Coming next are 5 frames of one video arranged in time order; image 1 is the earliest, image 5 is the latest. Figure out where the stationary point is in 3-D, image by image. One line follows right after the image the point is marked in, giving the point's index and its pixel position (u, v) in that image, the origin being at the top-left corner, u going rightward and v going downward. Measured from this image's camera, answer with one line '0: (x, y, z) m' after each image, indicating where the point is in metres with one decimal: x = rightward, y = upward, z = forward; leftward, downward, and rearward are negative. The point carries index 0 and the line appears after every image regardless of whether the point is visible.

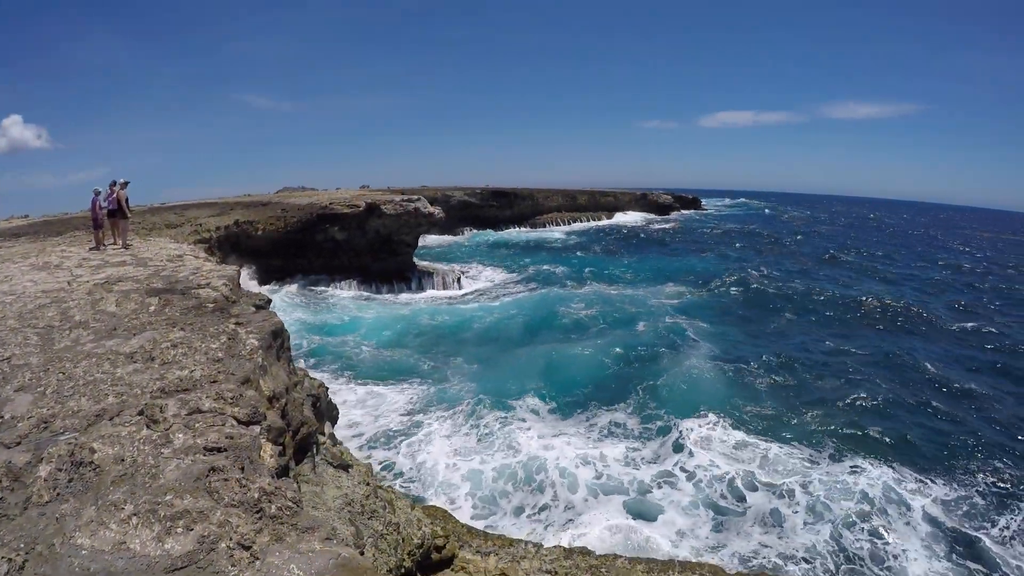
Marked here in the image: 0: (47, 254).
0: (-14.4, +1.1, +15.2) m
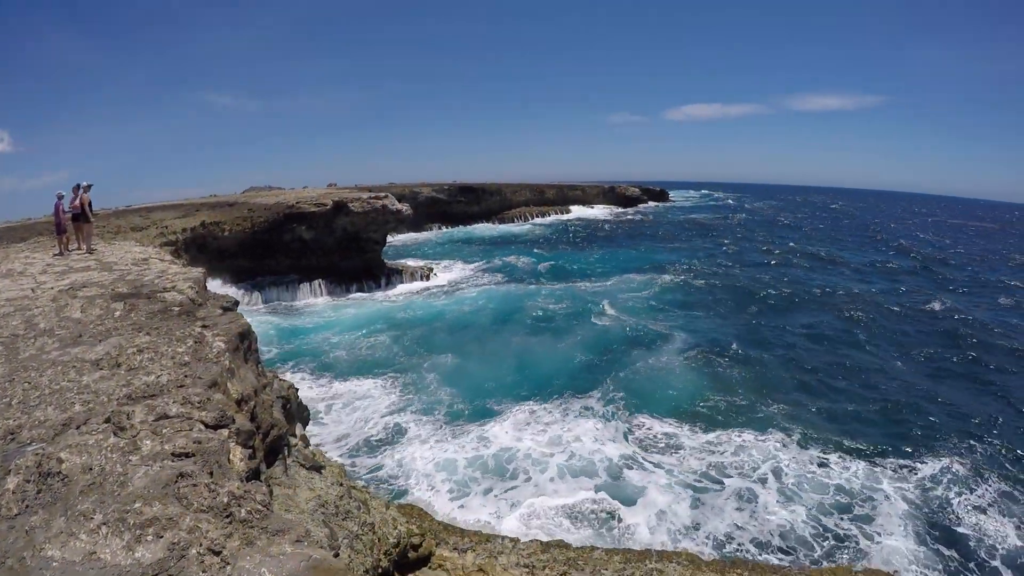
0: (-14.5, +0.7, +14.6) m
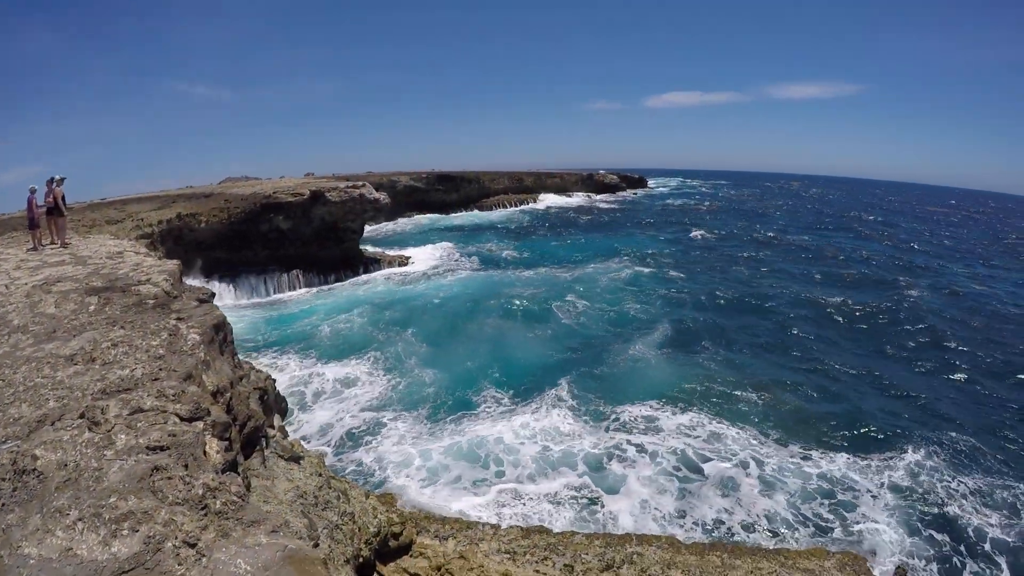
0: (-15.1, +0.5, +14.7) m
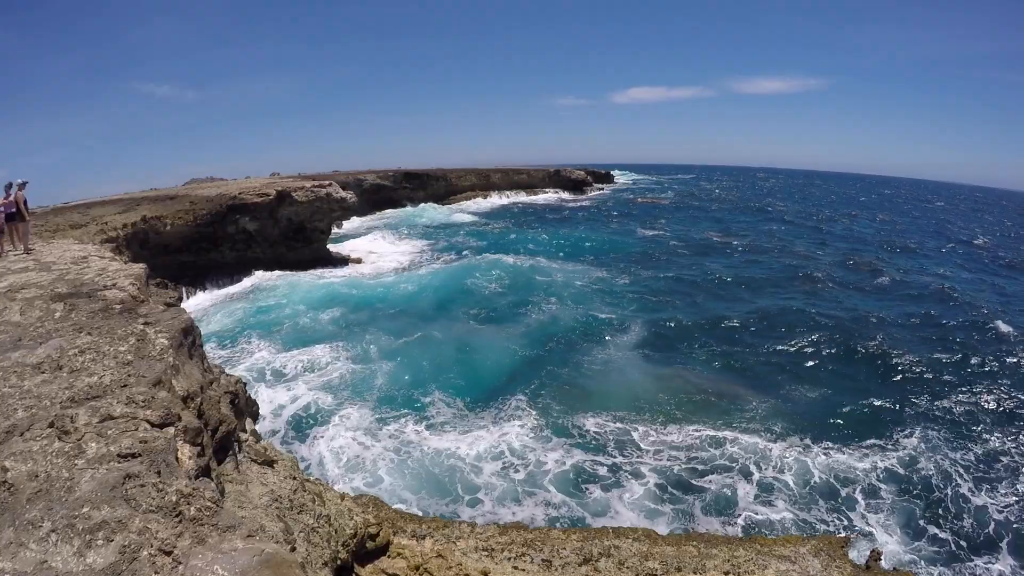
0: (-15.6, +0.2, +14.9) m
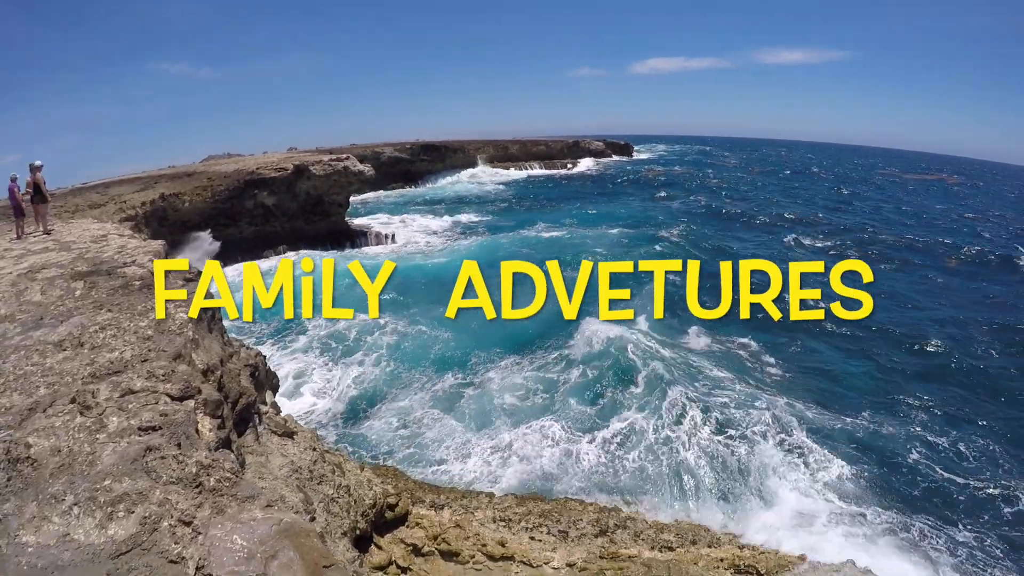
0: (-15.7, +0.2, +14.8) m
